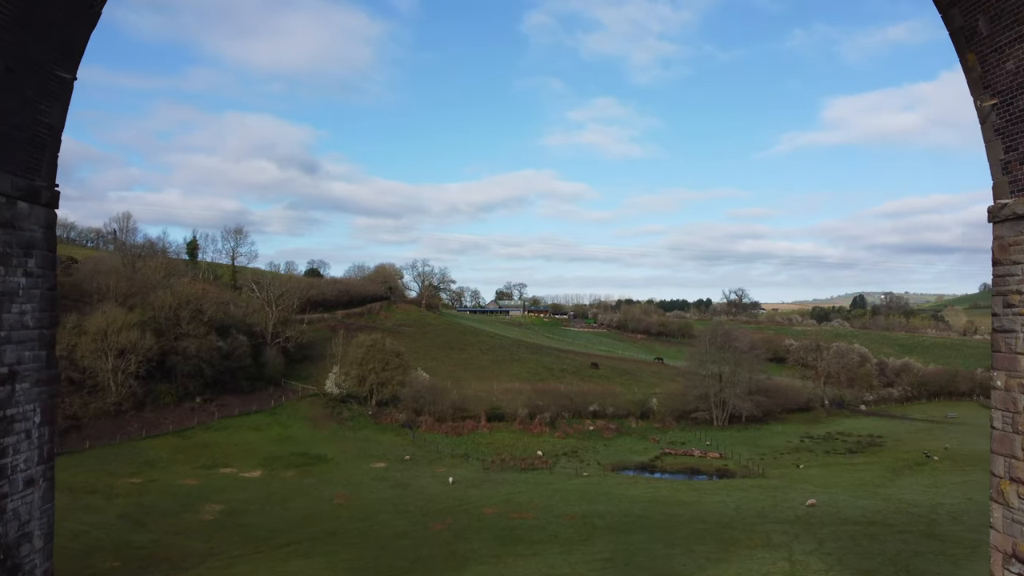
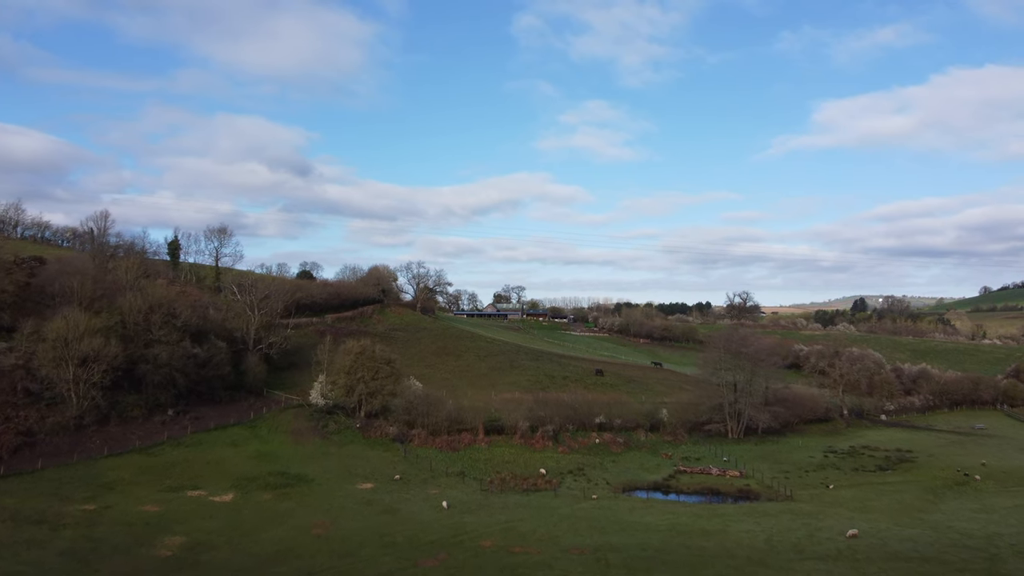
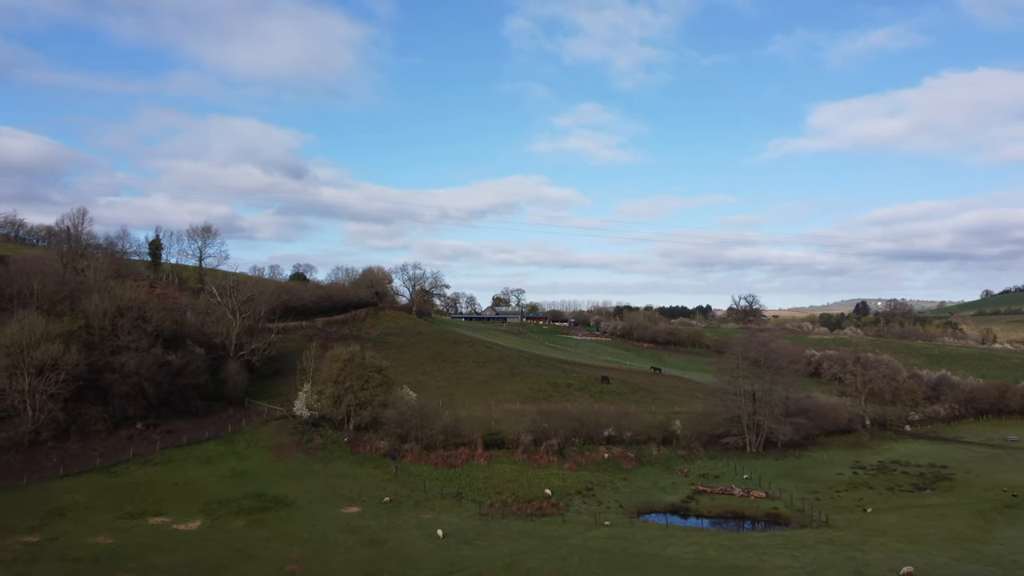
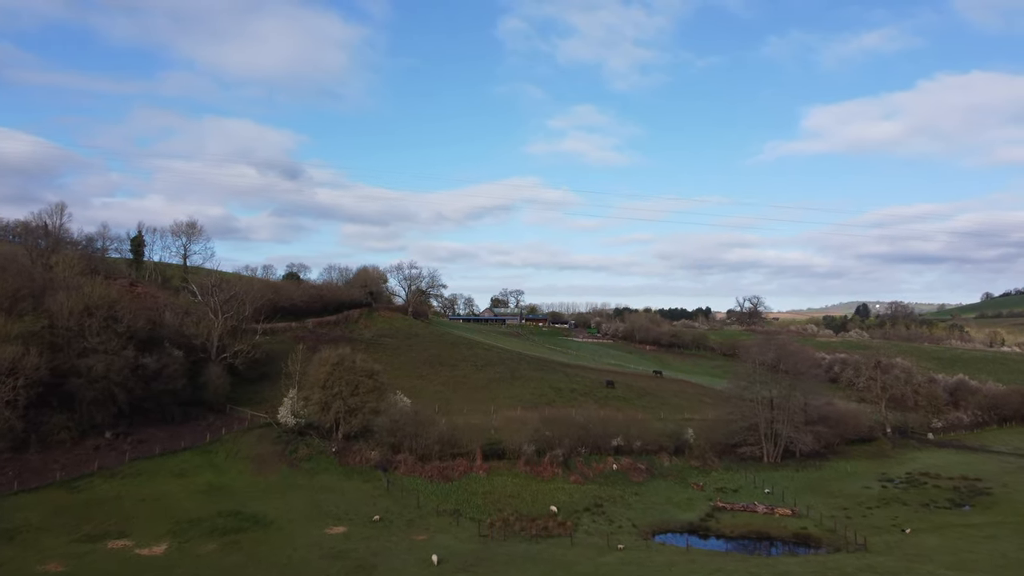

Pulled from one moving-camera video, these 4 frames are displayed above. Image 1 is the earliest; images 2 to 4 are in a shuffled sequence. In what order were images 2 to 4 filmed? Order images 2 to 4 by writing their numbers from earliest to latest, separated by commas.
2, 3, 4
